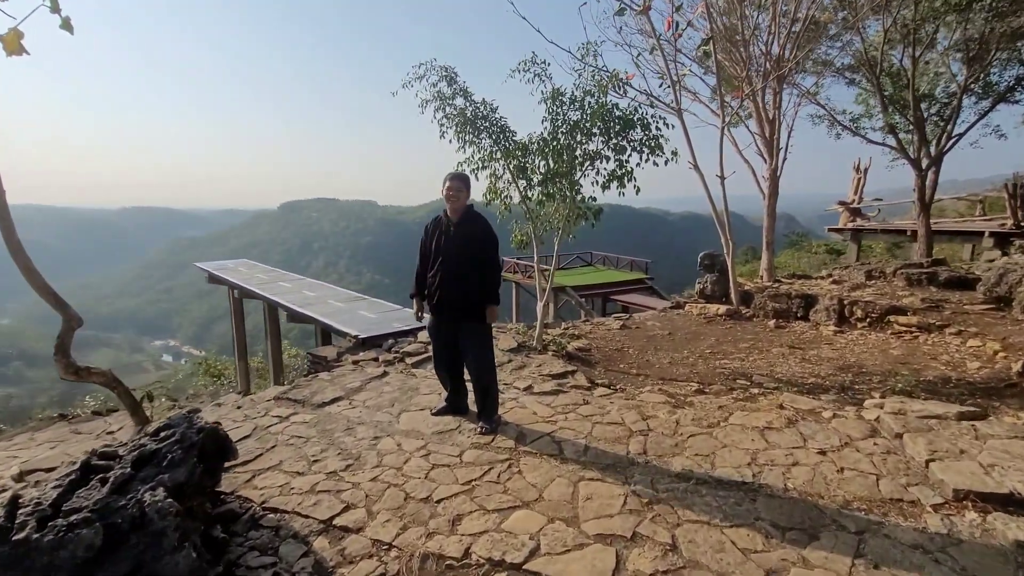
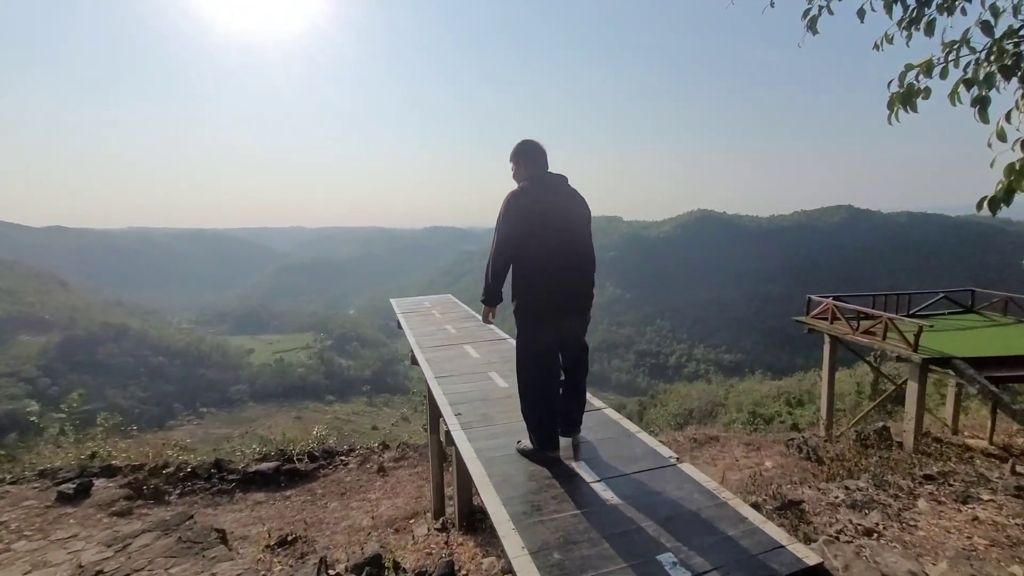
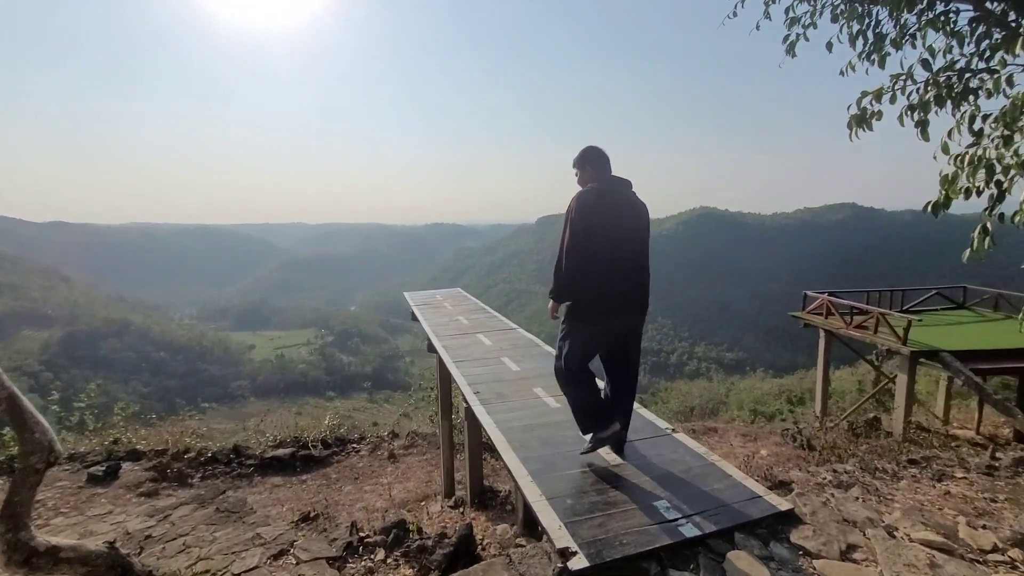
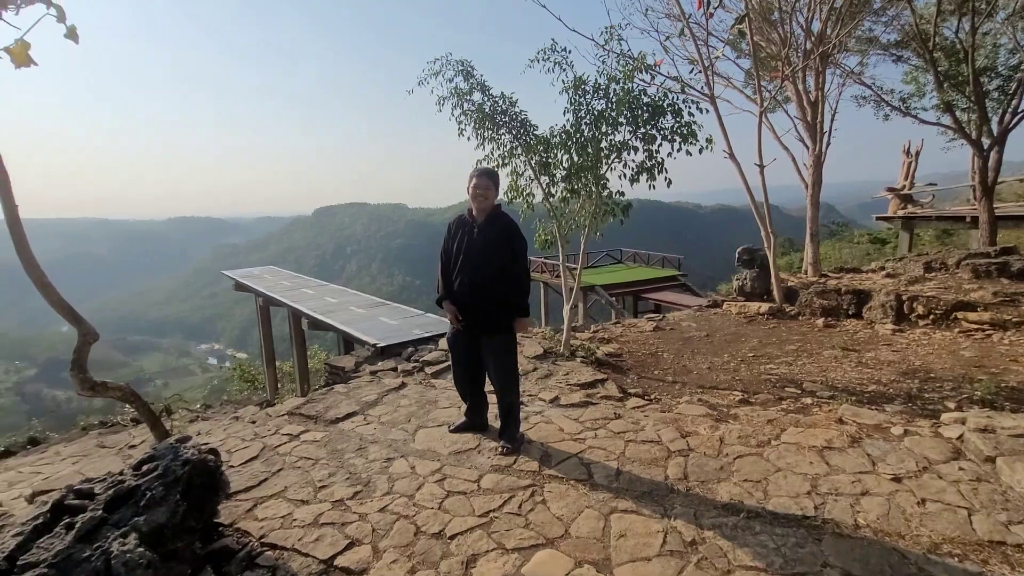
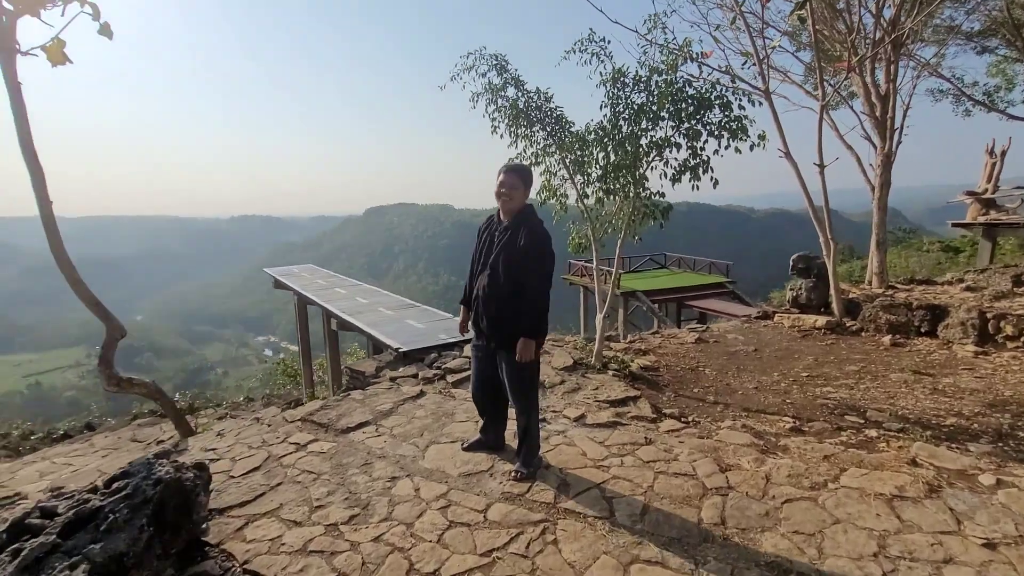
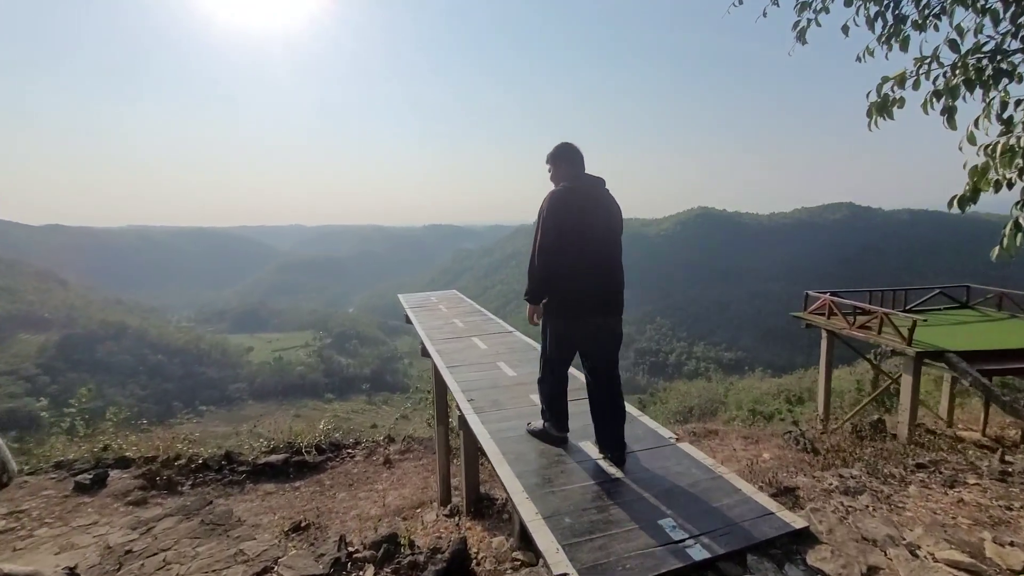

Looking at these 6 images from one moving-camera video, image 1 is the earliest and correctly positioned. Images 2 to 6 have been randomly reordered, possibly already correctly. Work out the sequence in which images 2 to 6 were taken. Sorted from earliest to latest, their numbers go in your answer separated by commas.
4, 5, 3, 6, 2
